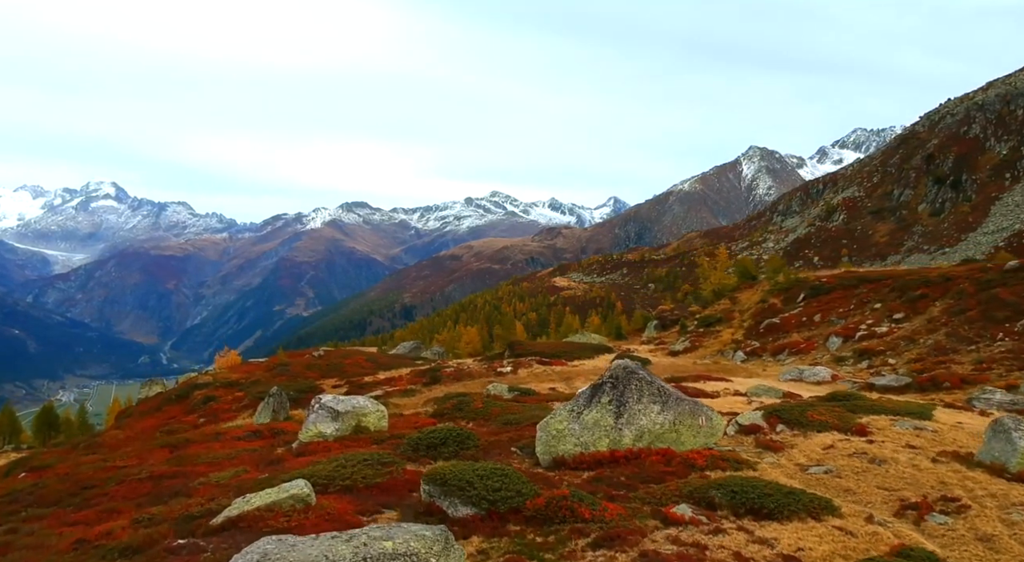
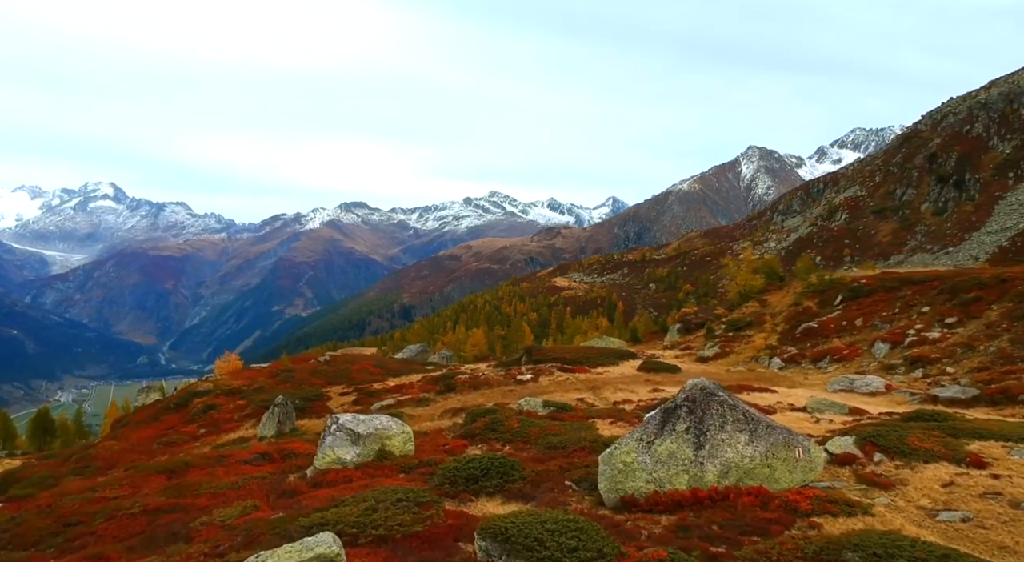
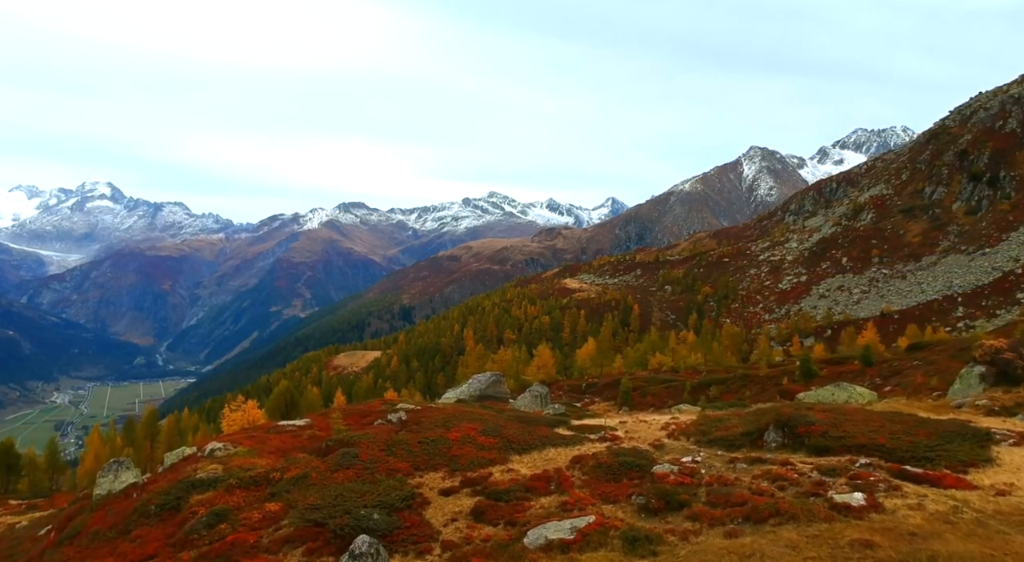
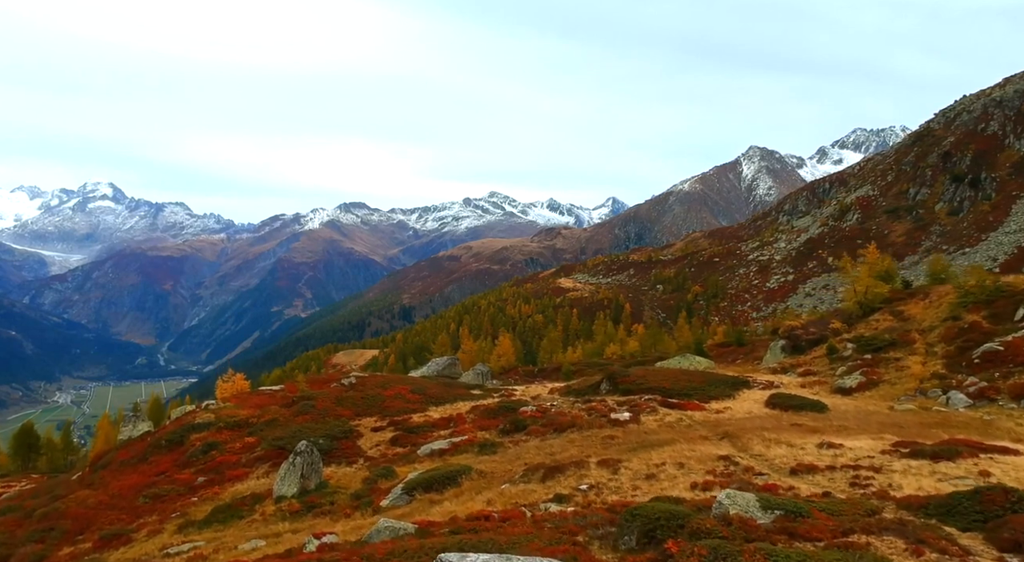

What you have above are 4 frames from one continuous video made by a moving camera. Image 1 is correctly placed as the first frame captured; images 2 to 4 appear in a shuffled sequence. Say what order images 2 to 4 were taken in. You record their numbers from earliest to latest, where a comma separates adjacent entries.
2, 4, 3
